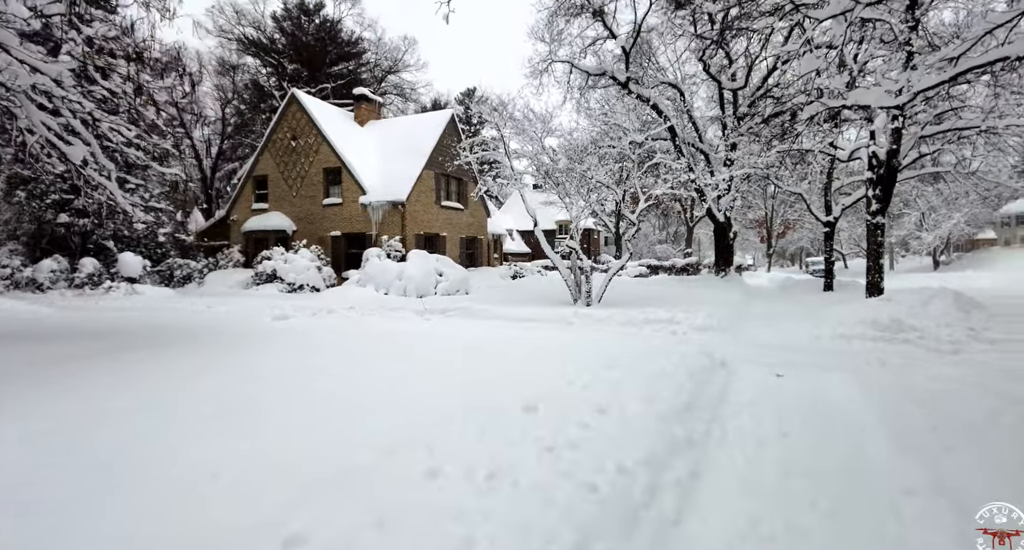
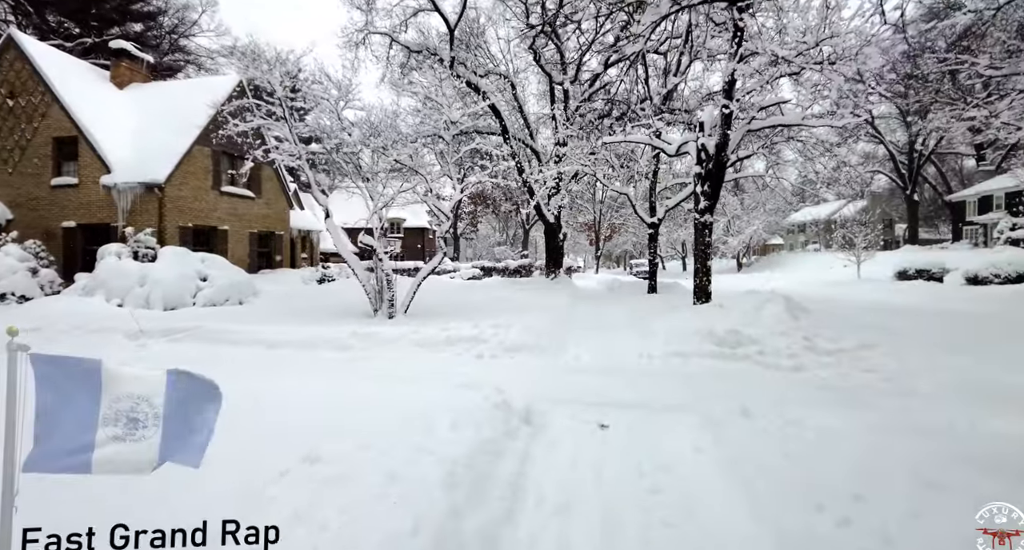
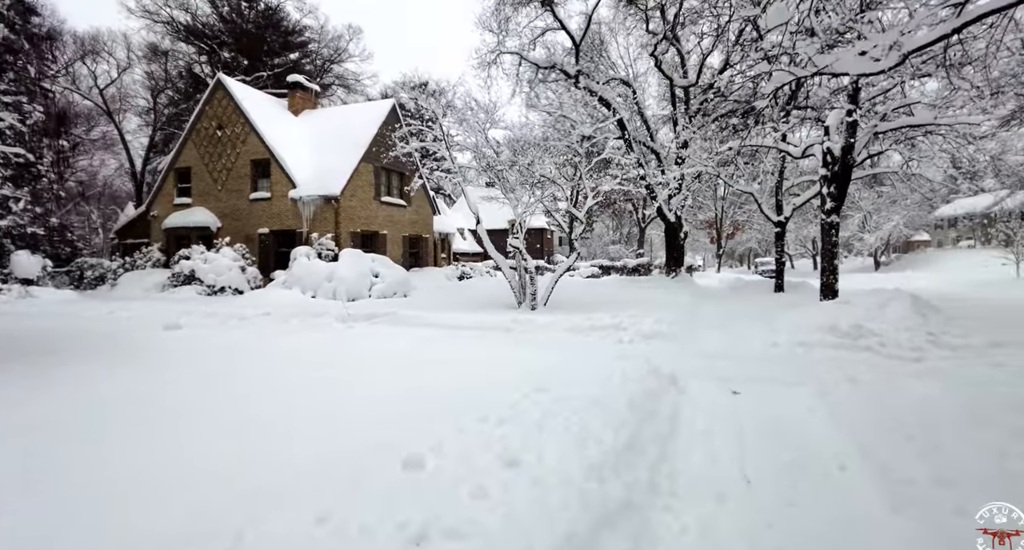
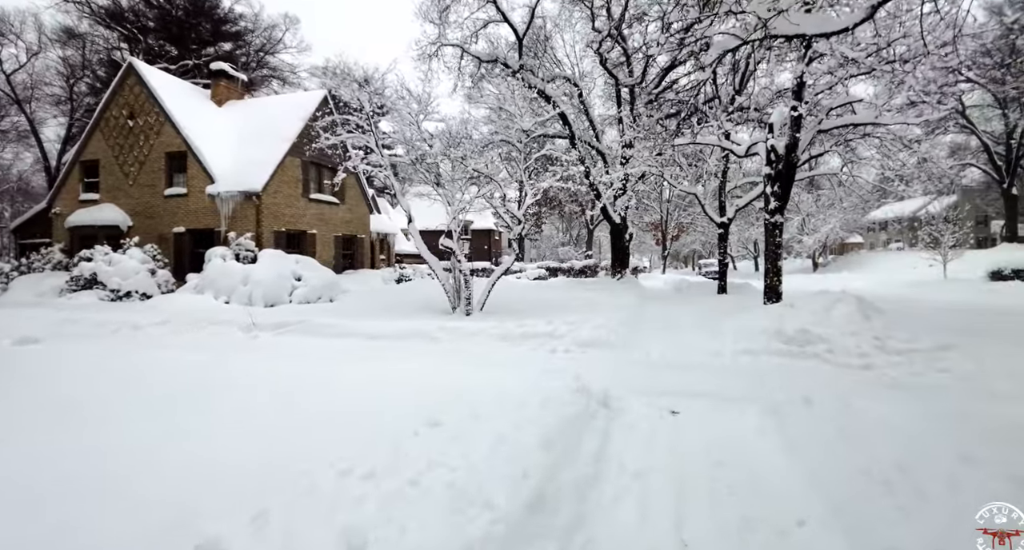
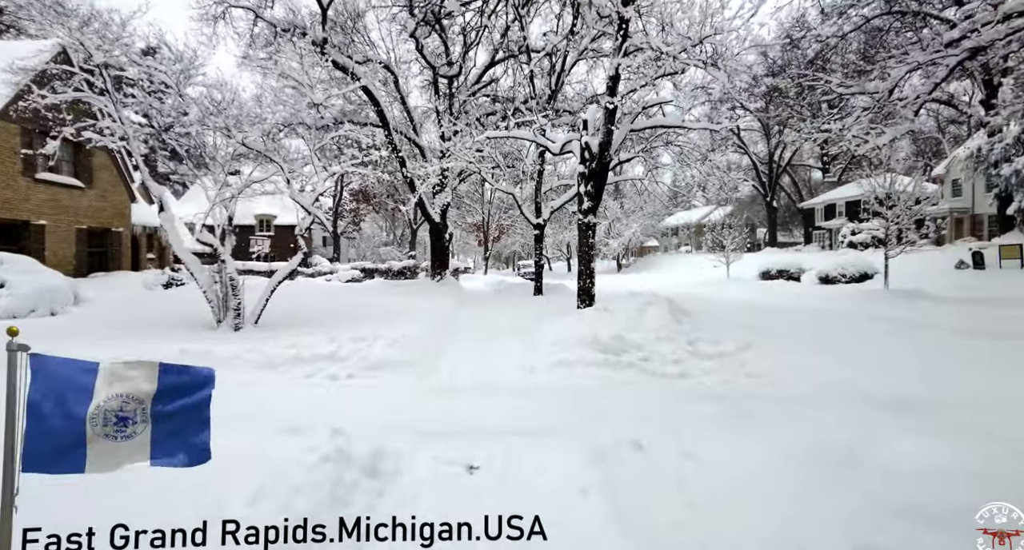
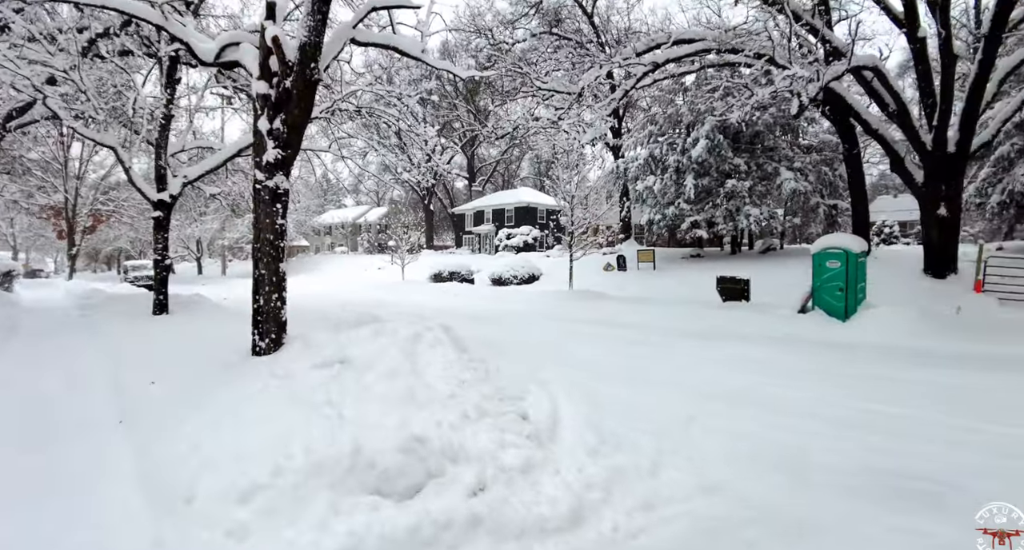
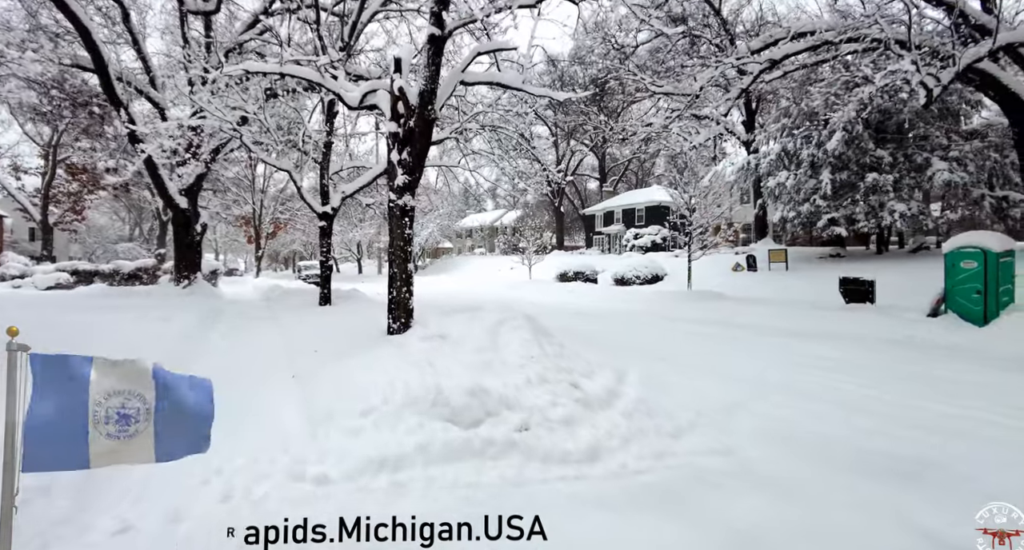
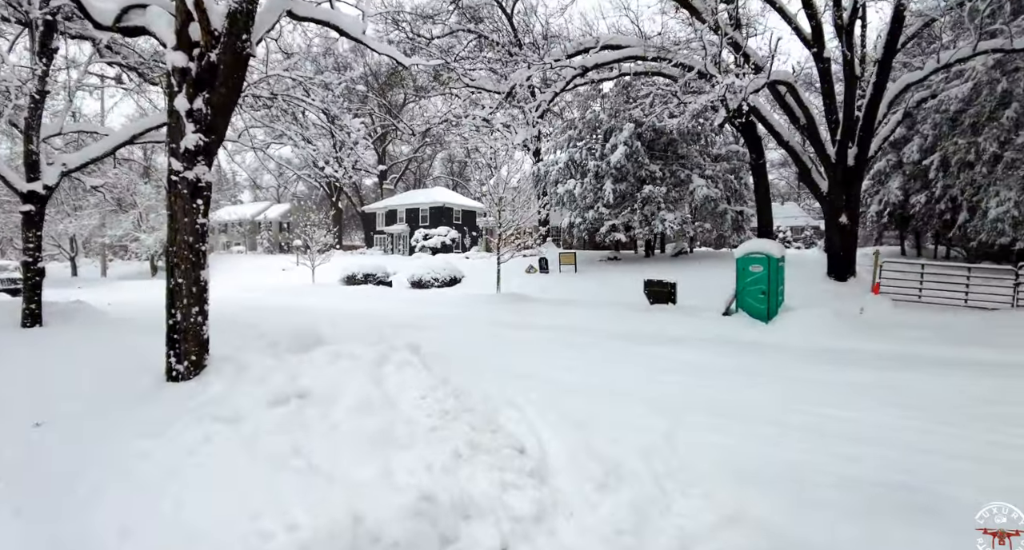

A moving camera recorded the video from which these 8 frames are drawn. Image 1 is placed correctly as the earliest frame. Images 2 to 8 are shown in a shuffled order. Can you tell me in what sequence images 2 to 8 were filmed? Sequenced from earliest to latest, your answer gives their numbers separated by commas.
3, 4, 2, 5, 7, 6, 8
